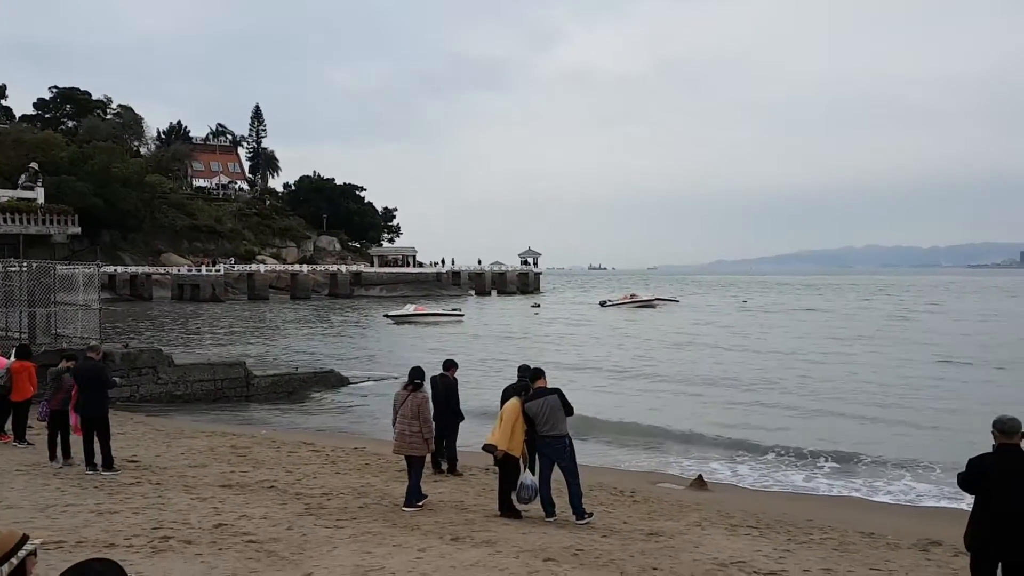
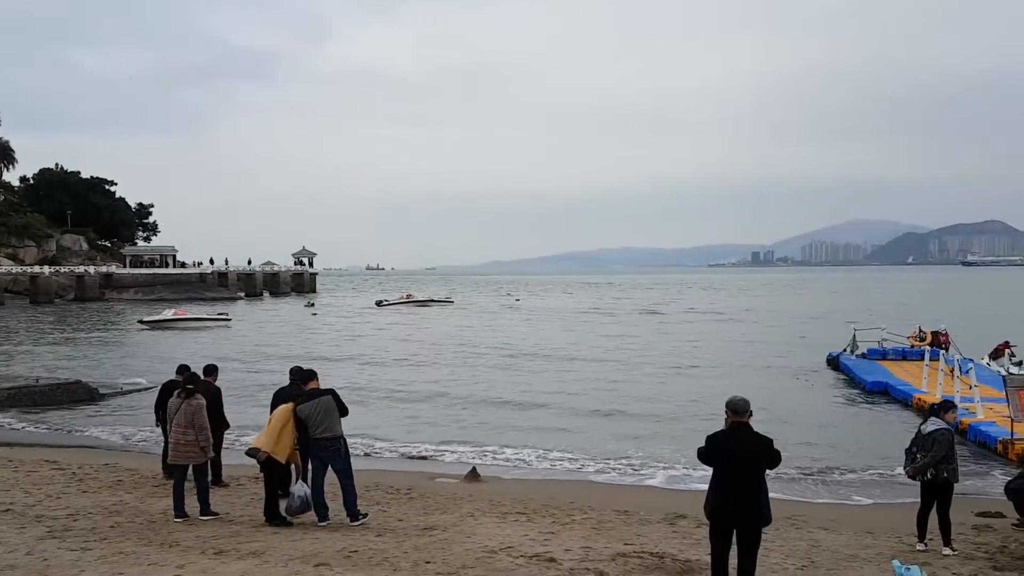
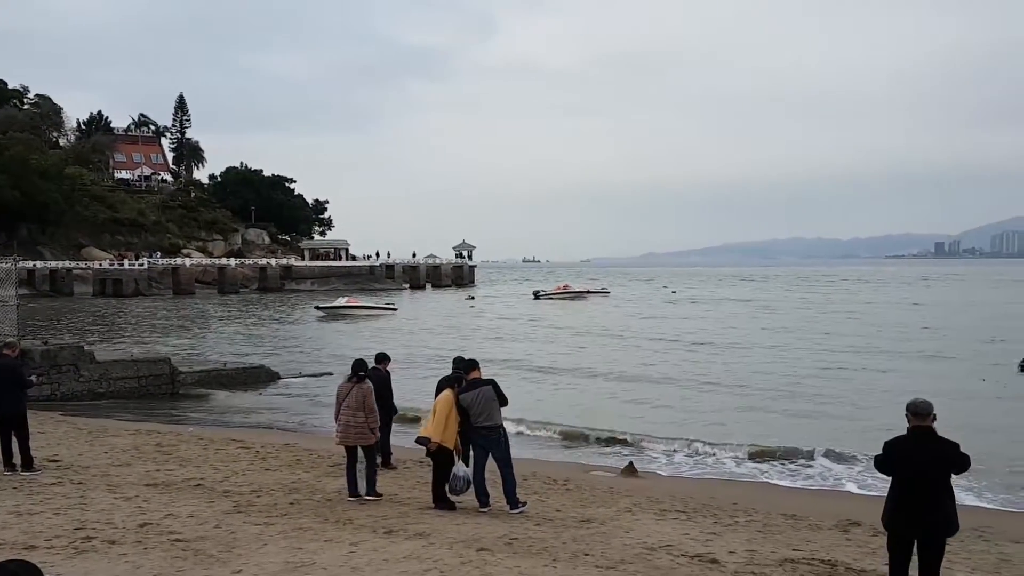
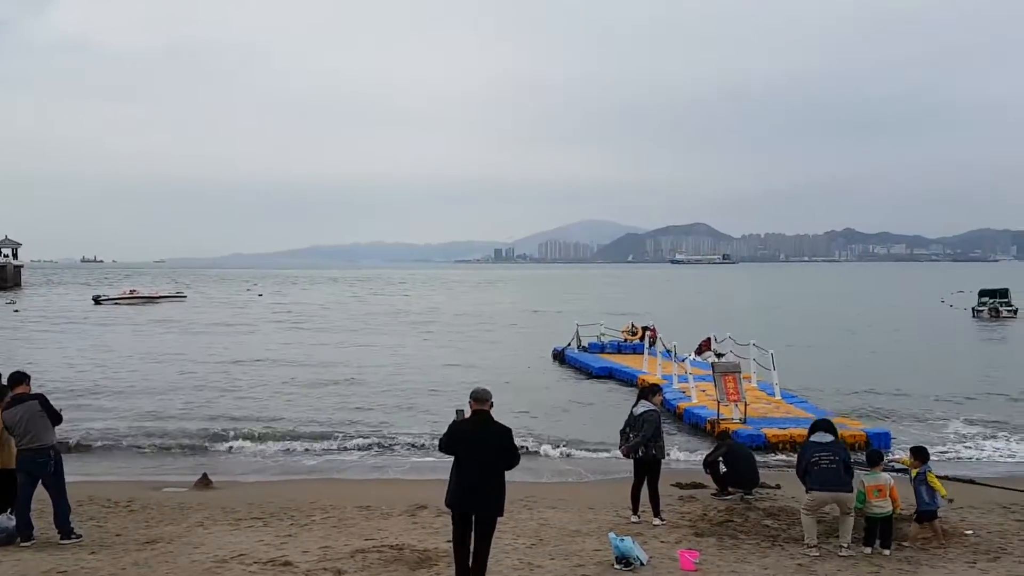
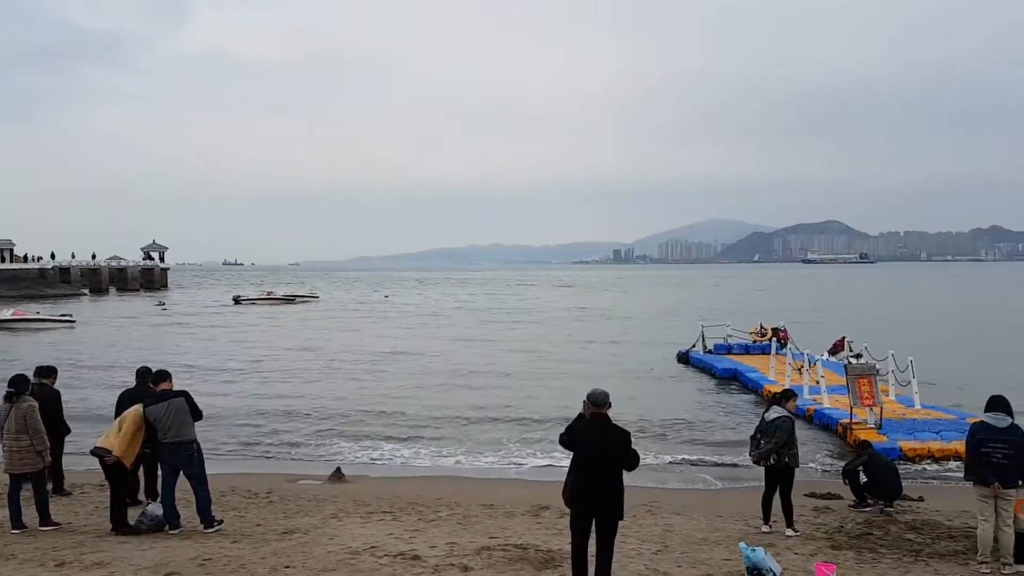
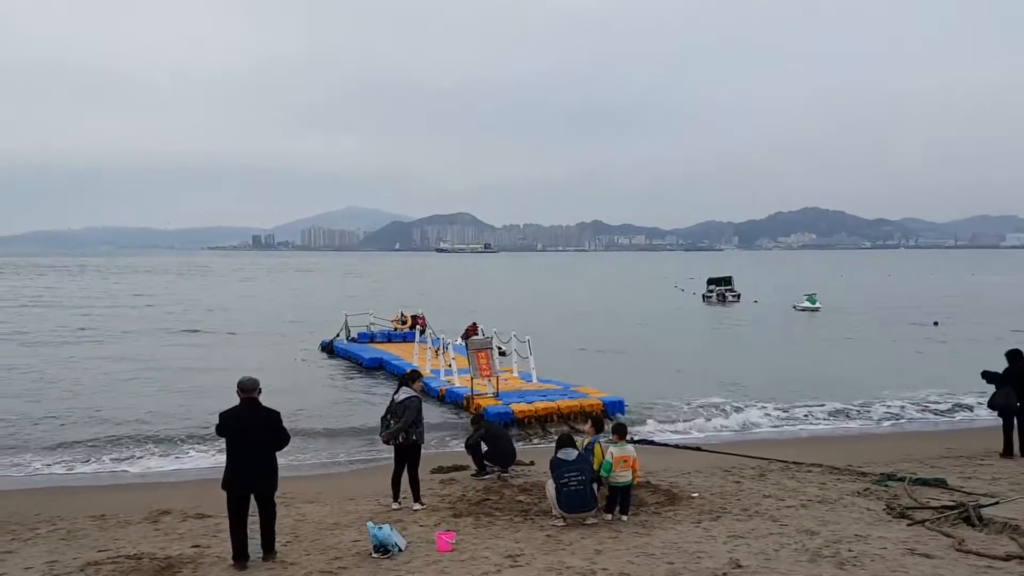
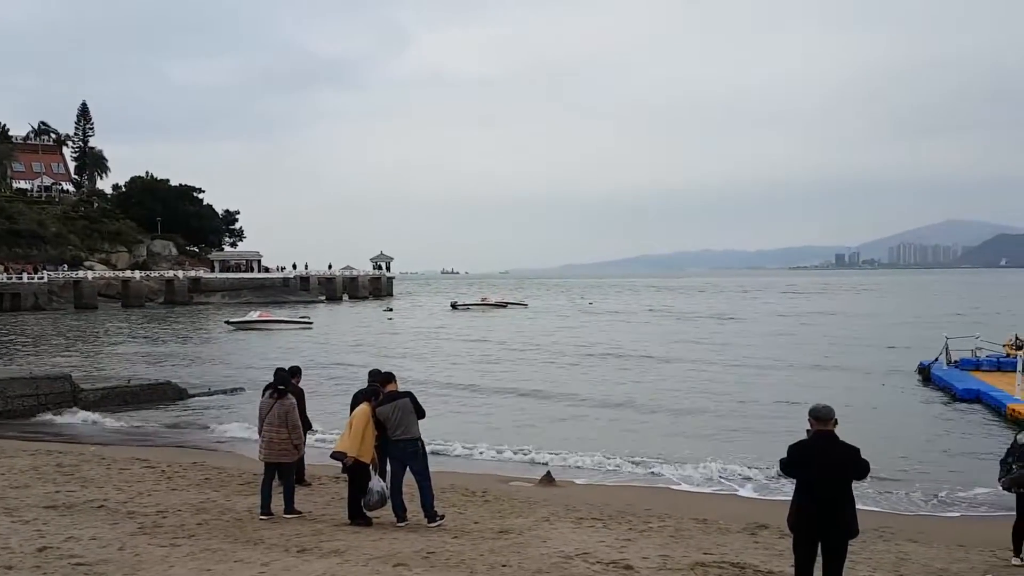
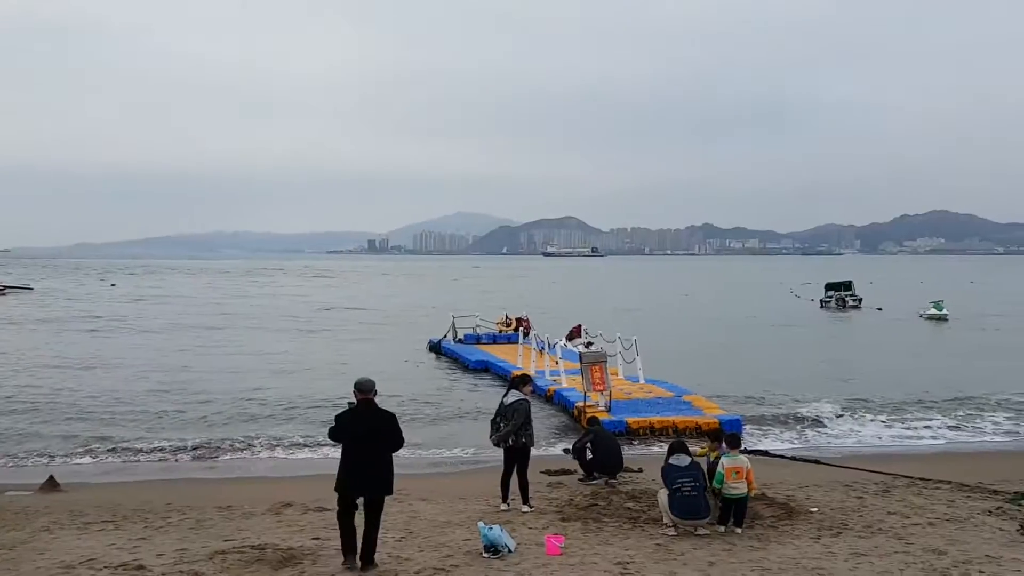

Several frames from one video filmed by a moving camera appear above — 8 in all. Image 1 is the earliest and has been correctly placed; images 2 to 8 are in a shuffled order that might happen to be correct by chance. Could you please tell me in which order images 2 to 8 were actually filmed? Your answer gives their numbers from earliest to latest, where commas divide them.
3, 7, 2, 5, 4, 8, 6
